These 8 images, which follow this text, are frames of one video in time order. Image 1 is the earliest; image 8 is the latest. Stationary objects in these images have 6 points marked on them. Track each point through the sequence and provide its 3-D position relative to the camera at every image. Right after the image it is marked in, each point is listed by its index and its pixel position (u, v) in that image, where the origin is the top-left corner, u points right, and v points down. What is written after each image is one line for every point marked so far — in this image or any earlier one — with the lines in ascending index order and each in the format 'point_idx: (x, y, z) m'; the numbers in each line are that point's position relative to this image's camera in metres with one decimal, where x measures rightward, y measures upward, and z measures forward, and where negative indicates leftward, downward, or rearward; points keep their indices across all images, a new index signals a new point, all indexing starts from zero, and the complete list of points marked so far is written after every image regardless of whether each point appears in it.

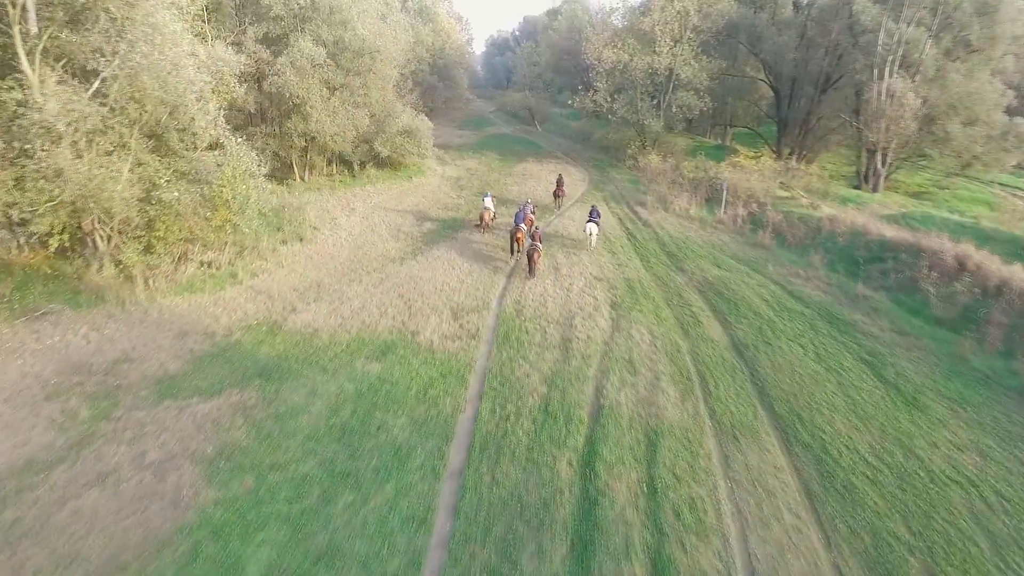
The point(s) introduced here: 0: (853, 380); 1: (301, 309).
0: (+8.3, -2.2, +14.7) m
1: (-6.5, -0.6, +18.4) m
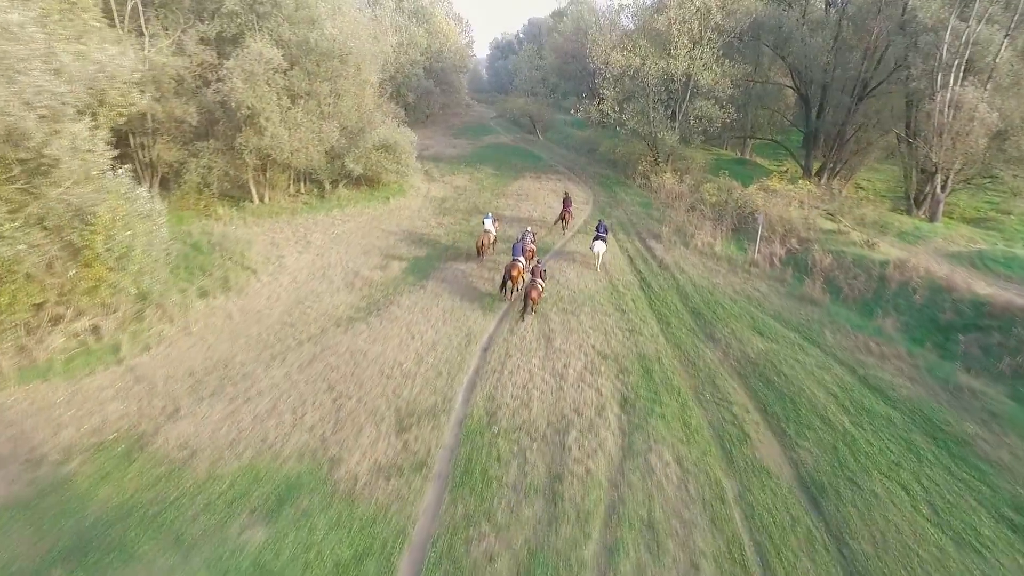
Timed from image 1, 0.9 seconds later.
0: (+7.6, -4.3, +9.2) m
1: (-7.1, -2.7, +13.2) m
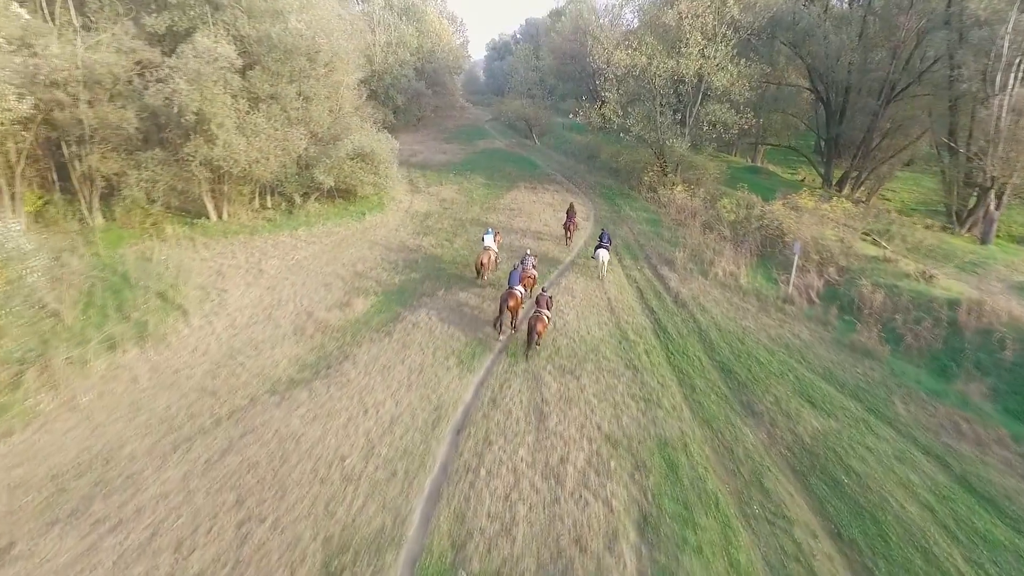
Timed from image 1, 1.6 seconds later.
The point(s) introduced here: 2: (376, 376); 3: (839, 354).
0: (+7.3, -5.6, +5.4) m
1: (-7.5, -4.0, +9.3) m
2: (-3.3, -2.2, +14.7) m
3: (+8.9, -1.8, +16.4) m
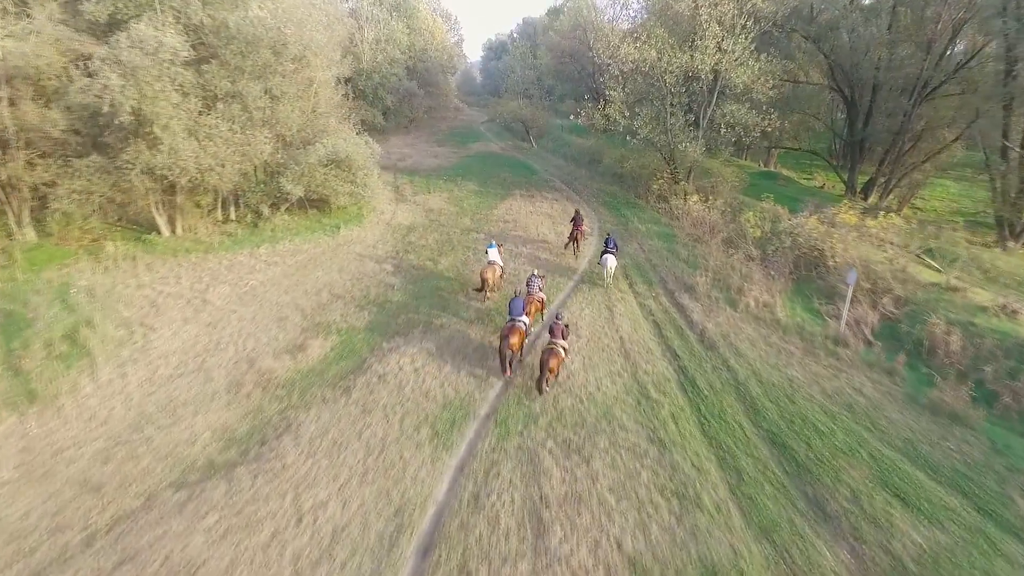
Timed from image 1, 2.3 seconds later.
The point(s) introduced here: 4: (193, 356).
0: (+7.1, -6.6, +1.9) m
1: (-7.7, -5.0, +5.7) m
2: (-3.5, -3.2, +11.2) m
3: (+8.7, -2.8, +12.9) m
4: (-8.0, -1.7, +15.0) m
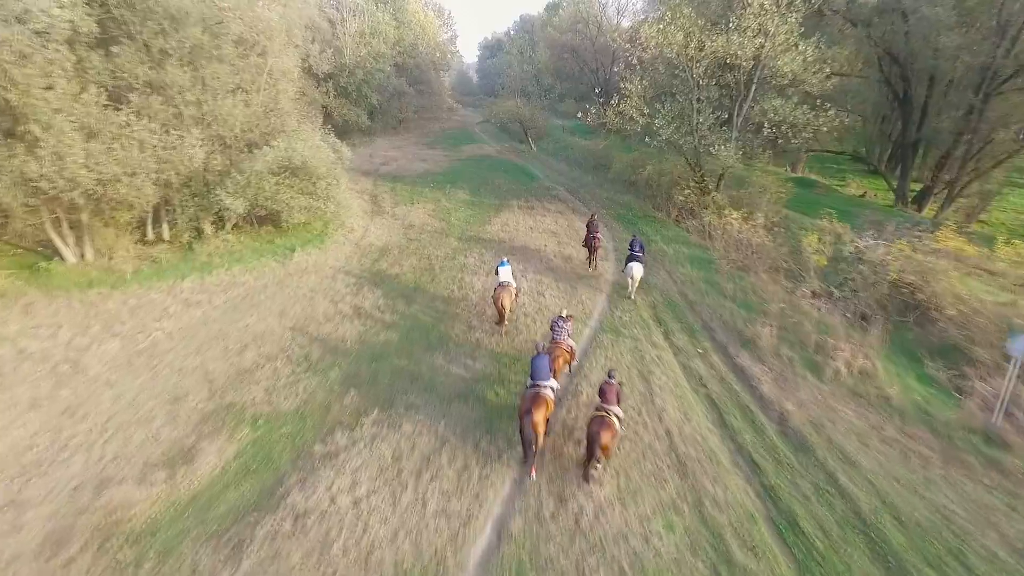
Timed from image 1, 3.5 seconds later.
0: (+7.1, -7.8, -3.4) m
1: (-7.7, -6.2, +0.4) m
2: (-3.6, -4.5, +5.9) m
3: (+8.7, -4.1, +7.7) m
4: (-8.0, -3.0, +9.7) m
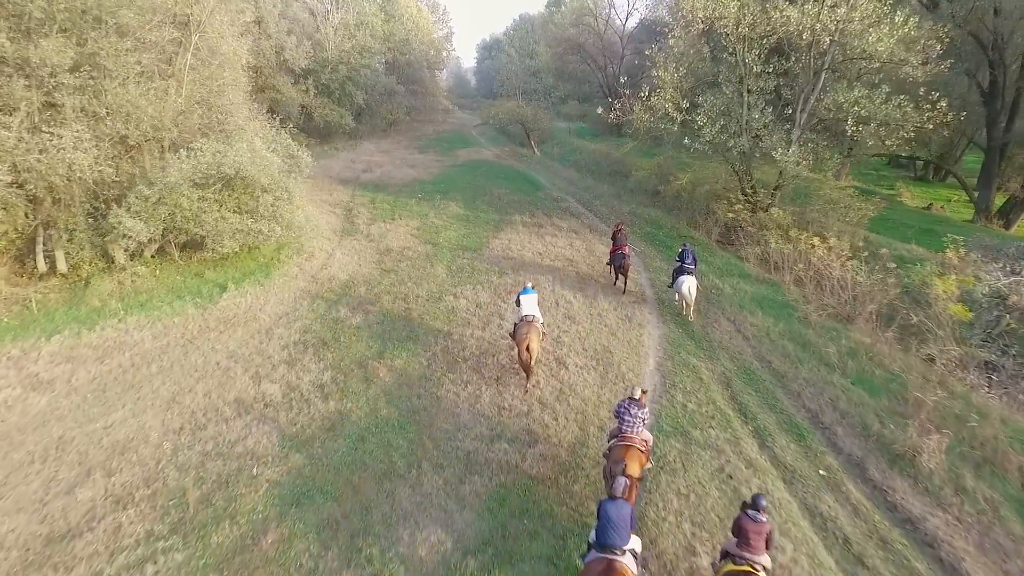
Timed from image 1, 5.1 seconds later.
0: (+7.3, -9.0, -9.1) m
1: (-7.5, -7.5, -5.3) m
2: (-3.4, -5.7, +0.2) m
3: (+8.9, -5.3, +2.0) m
4: (-7.8, -4.3, +4.0) m
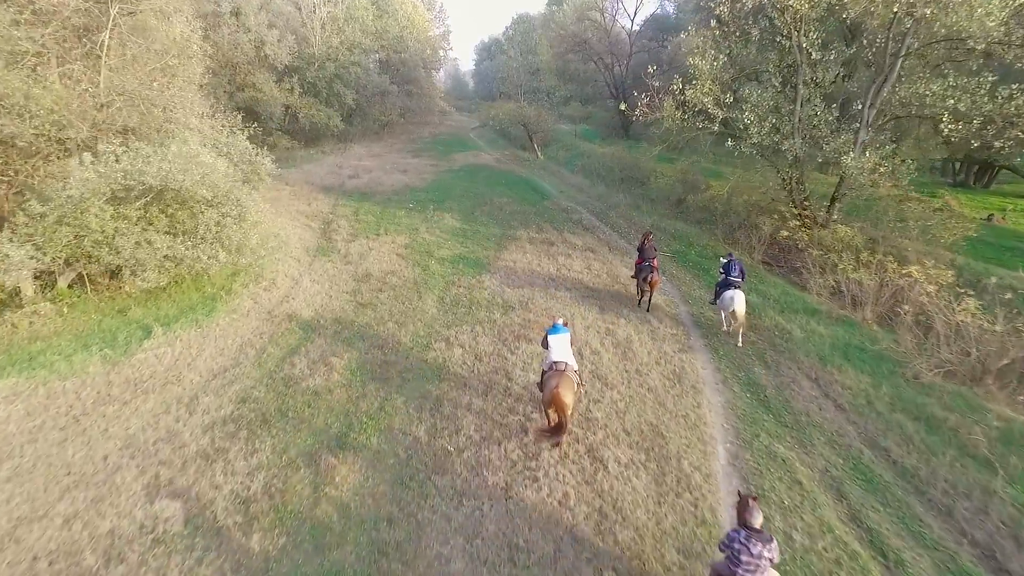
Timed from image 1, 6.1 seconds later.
0: (+7.6, -9.8, -12.9) m
1: (-7.2, -8.3, -9.2) m
2: (-3.1, -6.6, -3.6) m
3: (+9.1, -6.2, -1.8) m
4: (-7.6, -5.2, +0.2) m
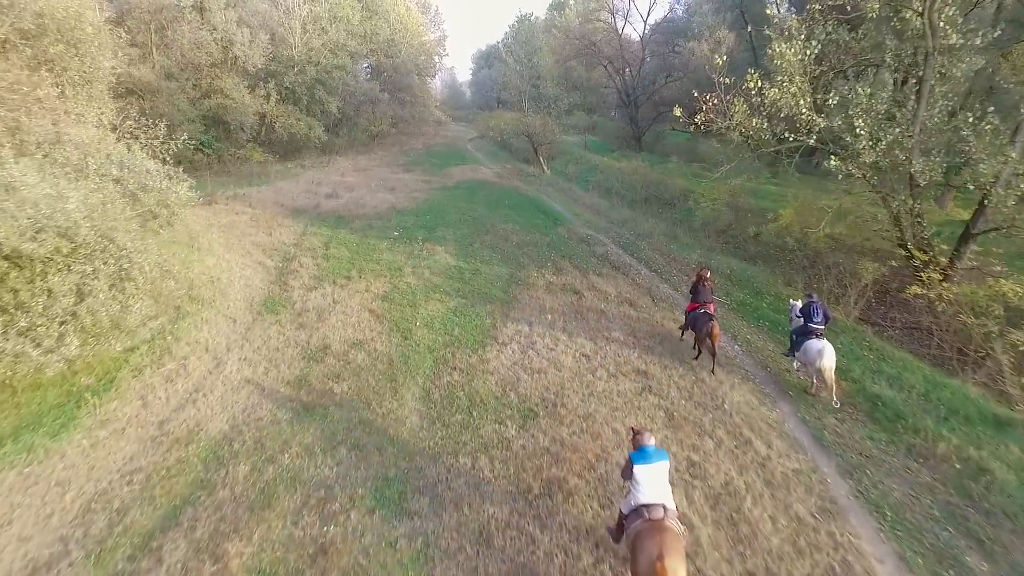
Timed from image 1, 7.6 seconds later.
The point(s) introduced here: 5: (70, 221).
0: (+8.1, -10.9, -18.2) m
1: (-6.8, -9.4, -14.5) m
2: (-2.7, -7.8, -8.9) m
3: (+9.6, -7.4, -7.0) m
4: (-7.2, -6.5, -5.1) m
5: (-6.8, +1.2, +9.6) m
